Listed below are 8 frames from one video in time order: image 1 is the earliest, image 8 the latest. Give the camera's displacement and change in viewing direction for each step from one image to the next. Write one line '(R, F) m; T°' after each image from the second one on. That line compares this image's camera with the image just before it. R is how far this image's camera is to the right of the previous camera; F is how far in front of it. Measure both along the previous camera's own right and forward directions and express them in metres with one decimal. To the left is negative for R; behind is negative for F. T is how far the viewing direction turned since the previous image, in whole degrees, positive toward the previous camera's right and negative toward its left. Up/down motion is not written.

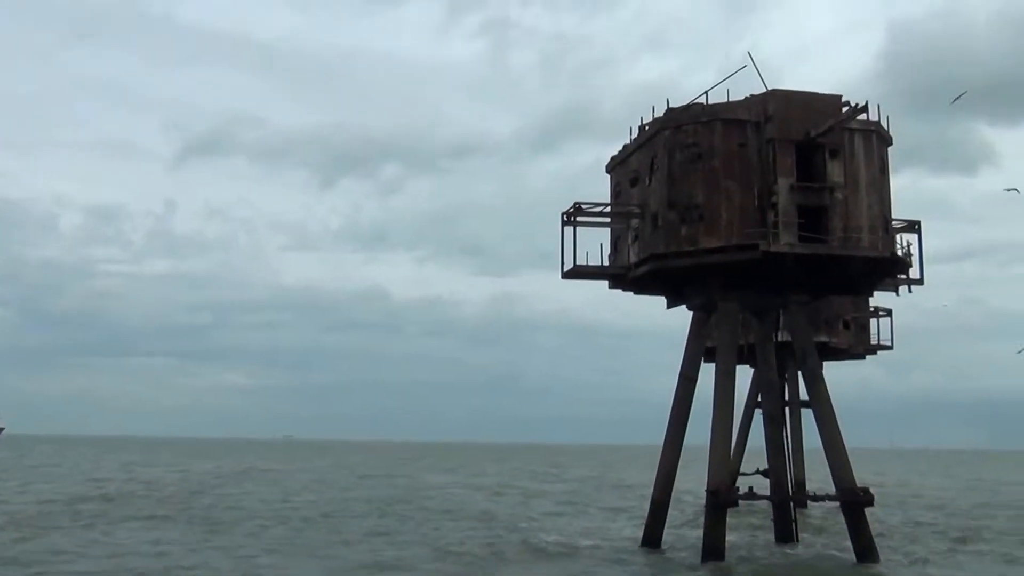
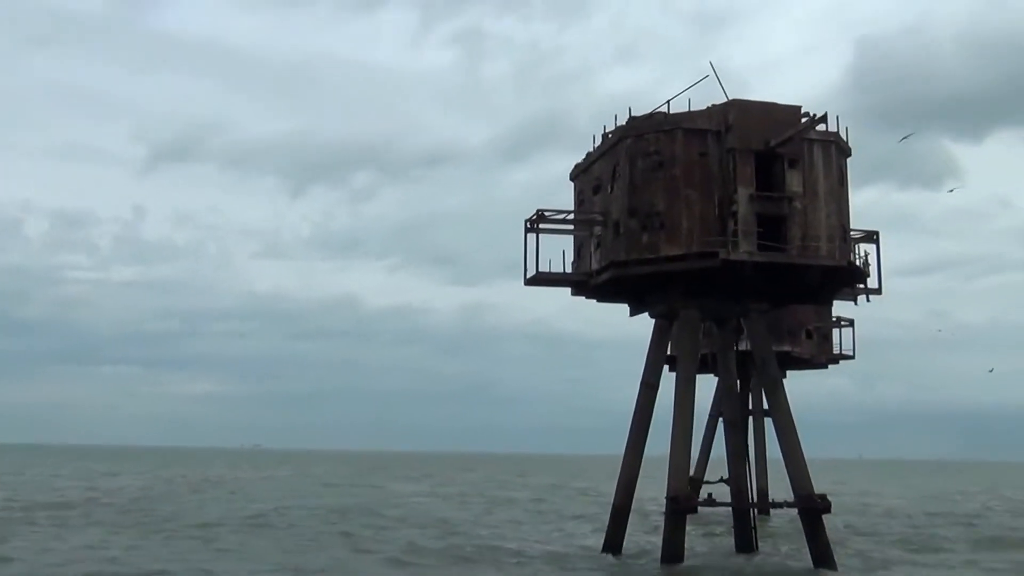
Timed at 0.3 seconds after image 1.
(+0.2, 0.0) m; +2°
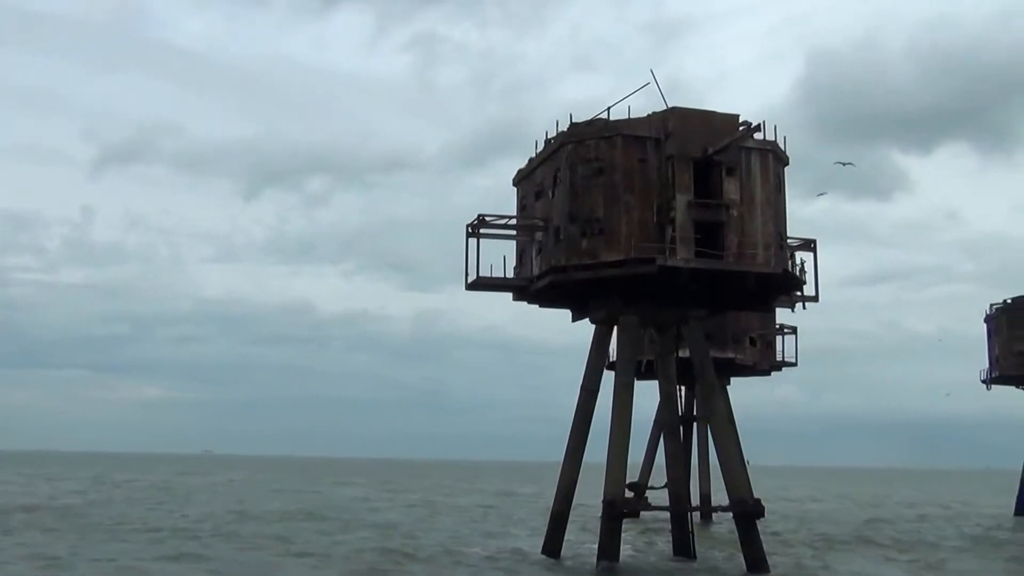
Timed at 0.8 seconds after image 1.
(+0.3, 0.0) m; +2°
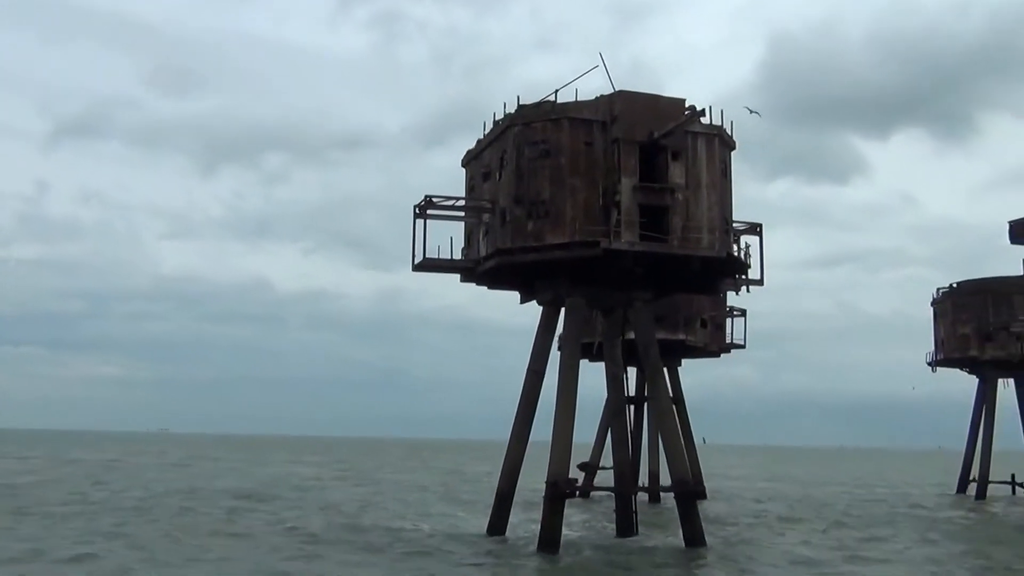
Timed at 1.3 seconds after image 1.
(+0.3, 0.0) m; +2°
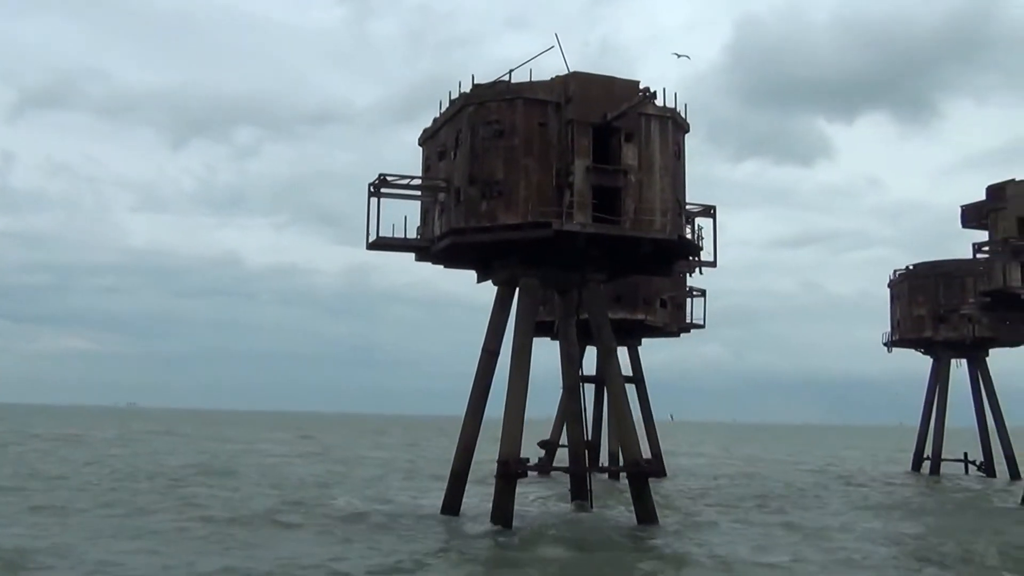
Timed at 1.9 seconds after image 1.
(+0.4, -0.1) m; +2°
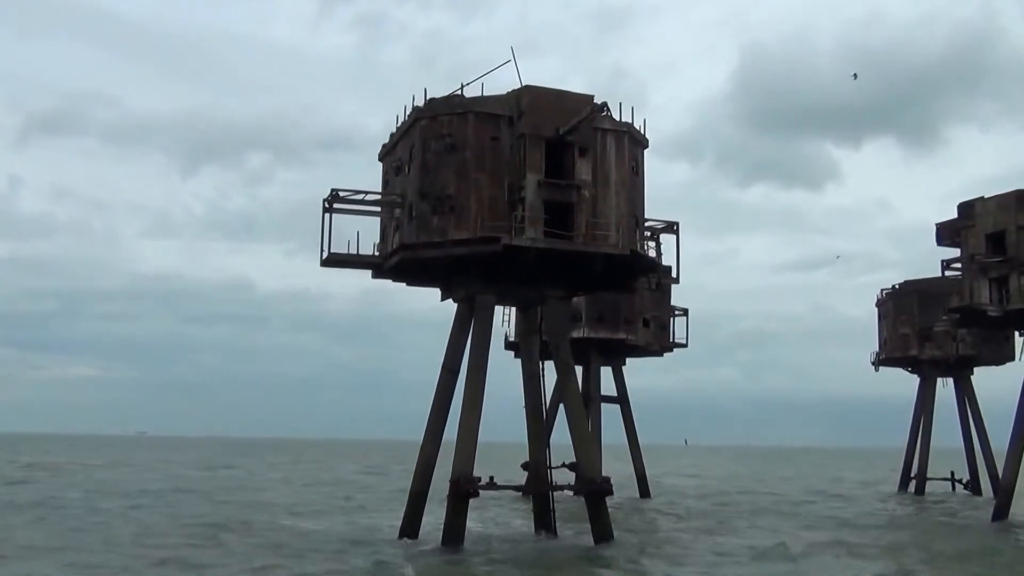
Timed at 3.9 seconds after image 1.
(+1.1, +0.2) m; -1°
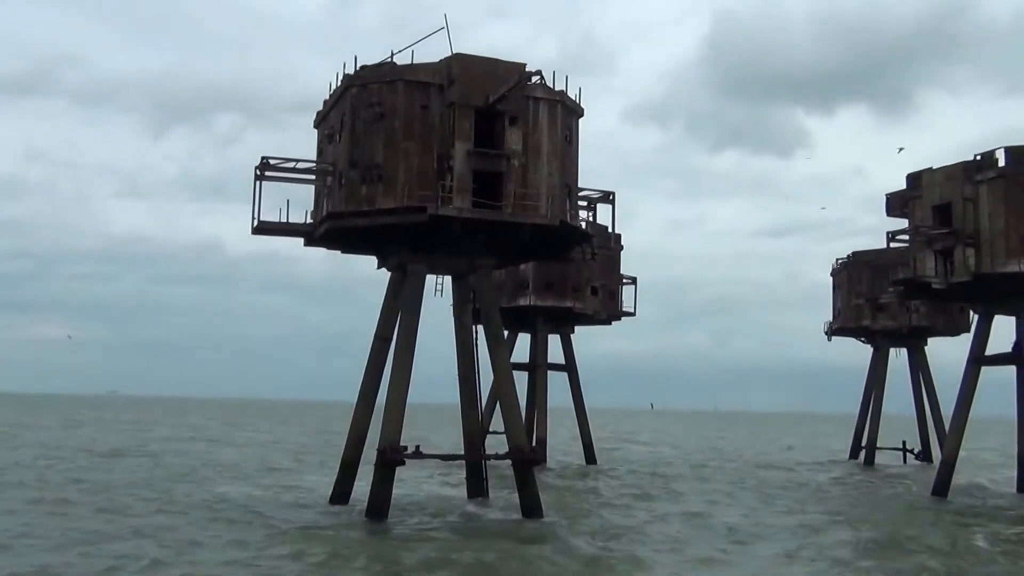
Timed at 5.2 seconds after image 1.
(+0.9, 0.0) m; +1°
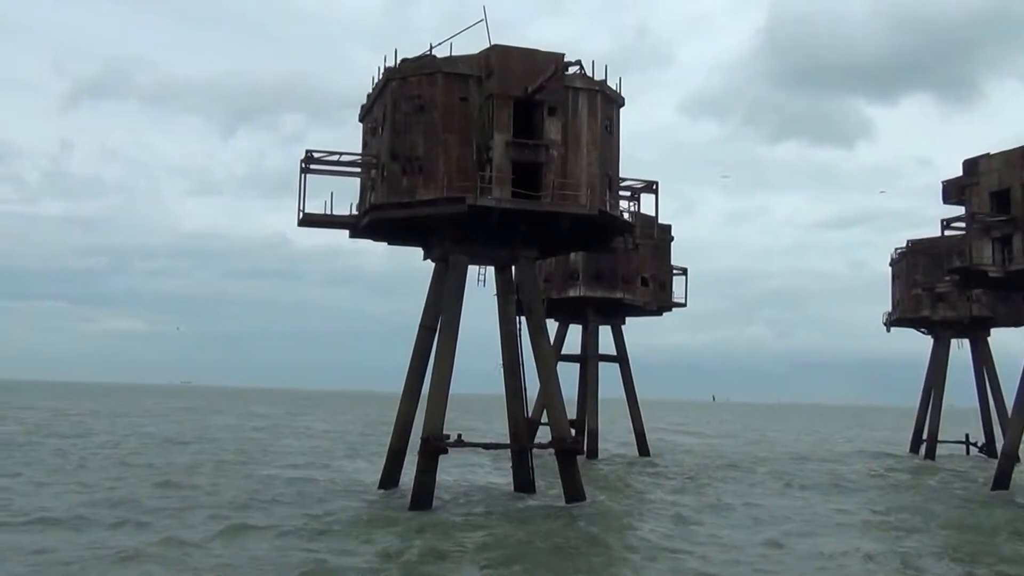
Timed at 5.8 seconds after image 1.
(+0.4, -0.1) m; -4°
